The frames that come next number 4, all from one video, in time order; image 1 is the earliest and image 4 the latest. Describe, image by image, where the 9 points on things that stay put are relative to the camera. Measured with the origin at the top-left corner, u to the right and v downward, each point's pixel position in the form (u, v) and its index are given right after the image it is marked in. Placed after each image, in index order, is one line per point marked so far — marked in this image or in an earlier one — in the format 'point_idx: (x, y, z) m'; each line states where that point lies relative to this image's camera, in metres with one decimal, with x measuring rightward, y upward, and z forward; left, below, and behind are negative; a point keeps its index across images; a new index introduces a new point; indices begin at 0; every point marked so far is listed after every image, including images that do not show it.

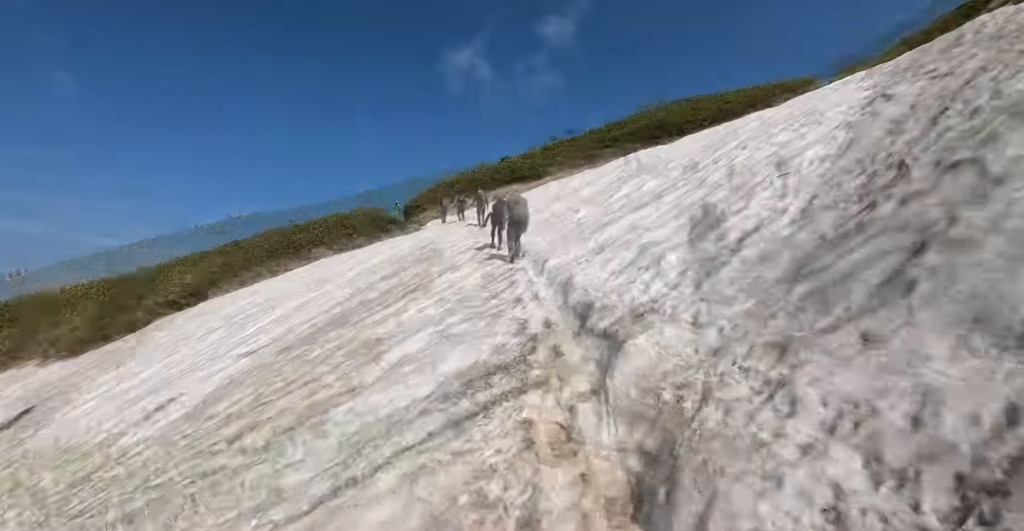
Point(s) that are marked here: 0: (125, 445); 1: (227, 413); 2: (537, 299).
0: (-10.6, -4.9, +12.1) m
1: (-6.5, -3.3, +10.1) m
2: (+0.4, -0.6, +7.4) m
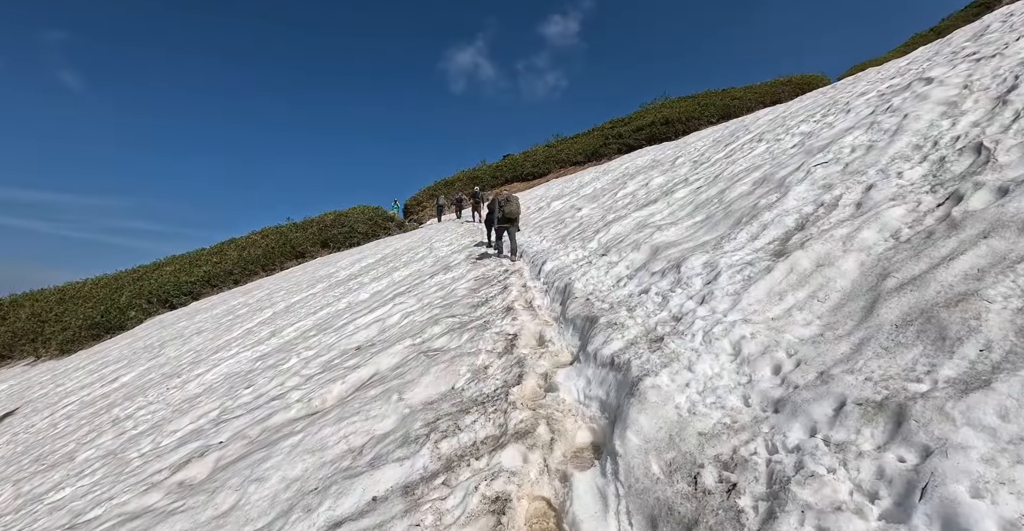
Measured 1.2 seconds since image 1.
0: (-10.7, -4.9, +11.2) m
1: (-6.6, -3.3, +9.1) m
2: (+0.3, -0.6, +6.4) m
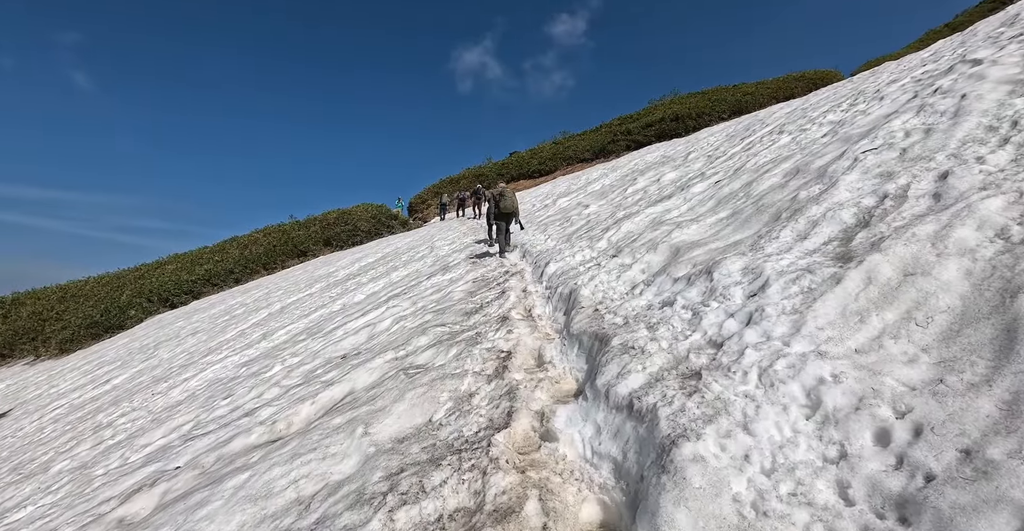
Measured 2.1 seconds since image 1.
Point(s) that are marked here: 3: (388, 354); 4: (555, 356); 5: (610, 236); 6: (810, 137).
0: (-10.7, -4.9, +10.5) m
1: (-6.6, -3.3, +8.3) m
2: (+0.2, -0.7, +5.5) m
3: (-1.7, -1.3, +6.3) m
4: (+0.4, -0.8, +4.1) m
5: (+1.7, +0.5, +7.7) m
6: (+6.6, +2.9, +9.9) m
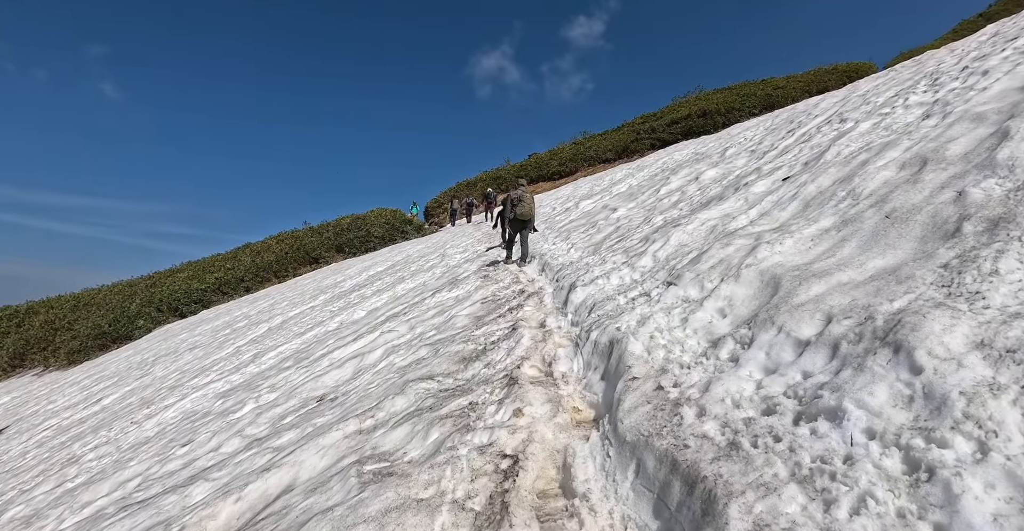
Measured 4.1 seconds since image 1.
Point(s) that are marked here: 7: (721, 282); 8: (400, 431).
0: (-10.3, -5.2, +9.2) m
1: (-6.4, -3.7, +6.8) m
2: (+0.3, -1.0, +3.7) m
3: (-1.6, -1.6, +4.6) m
4: (+0.4, -1.1, +2.4) m
5: (+1.9, +0.2, +5.9) m
6: (+6.9, +2.5, +7.8) m
7: (+1.8, -0.1, +3.8) m
8: (-0.9, -1.4, +3.8) m
